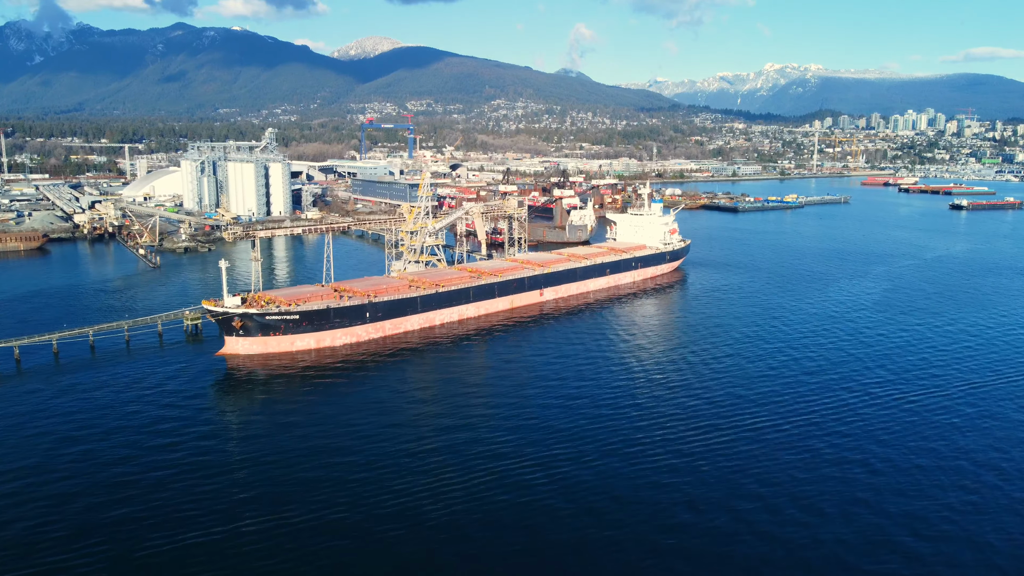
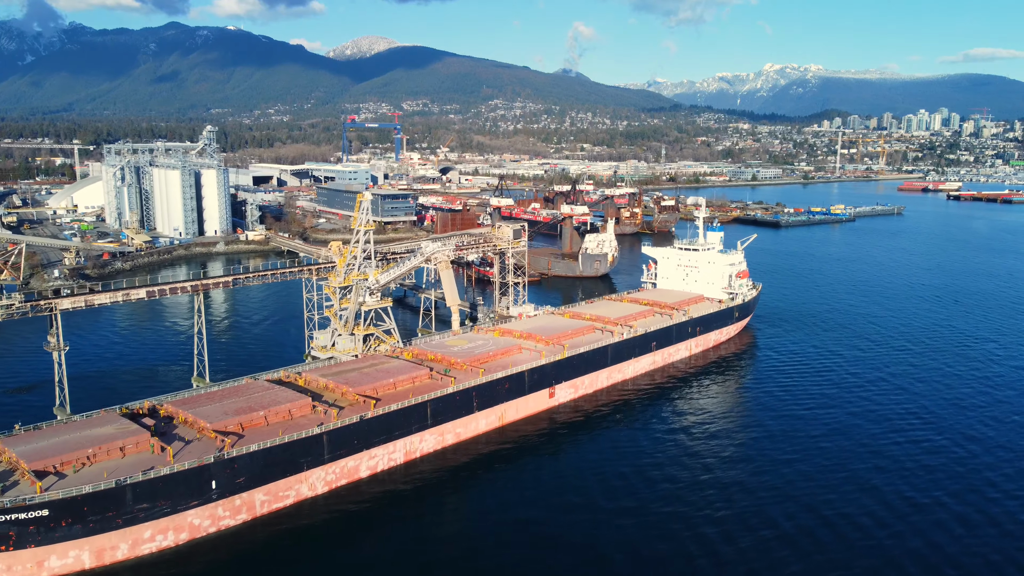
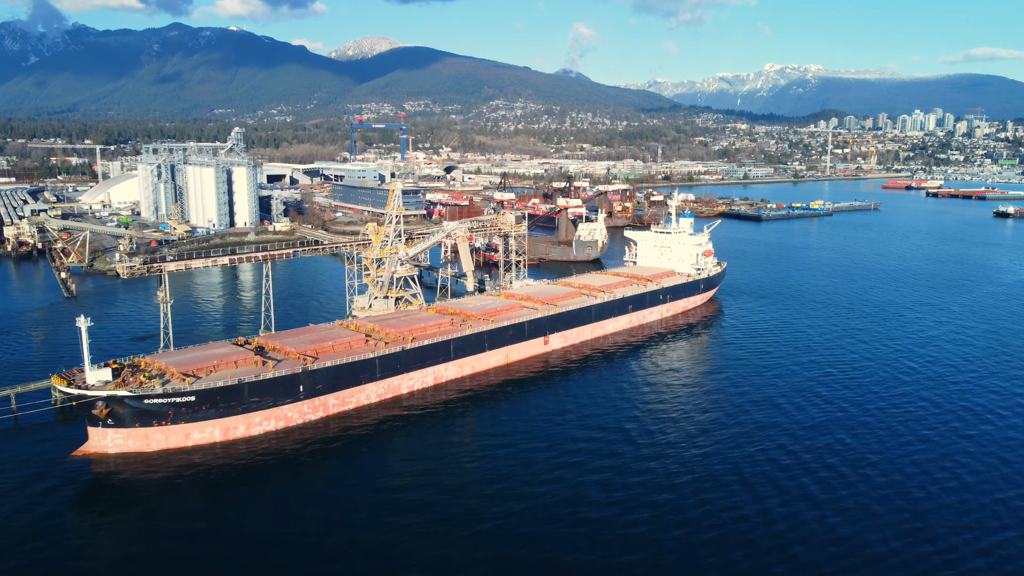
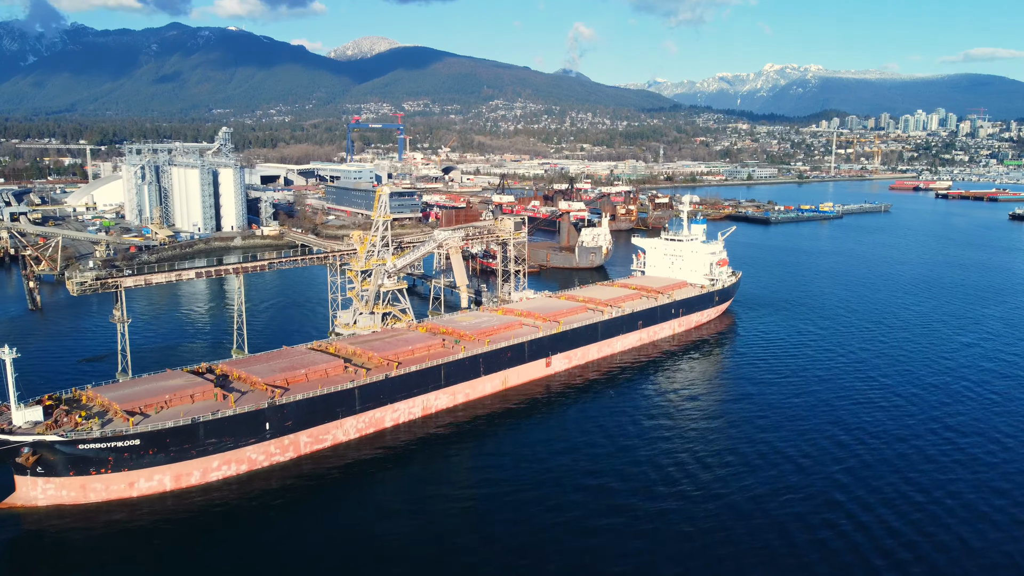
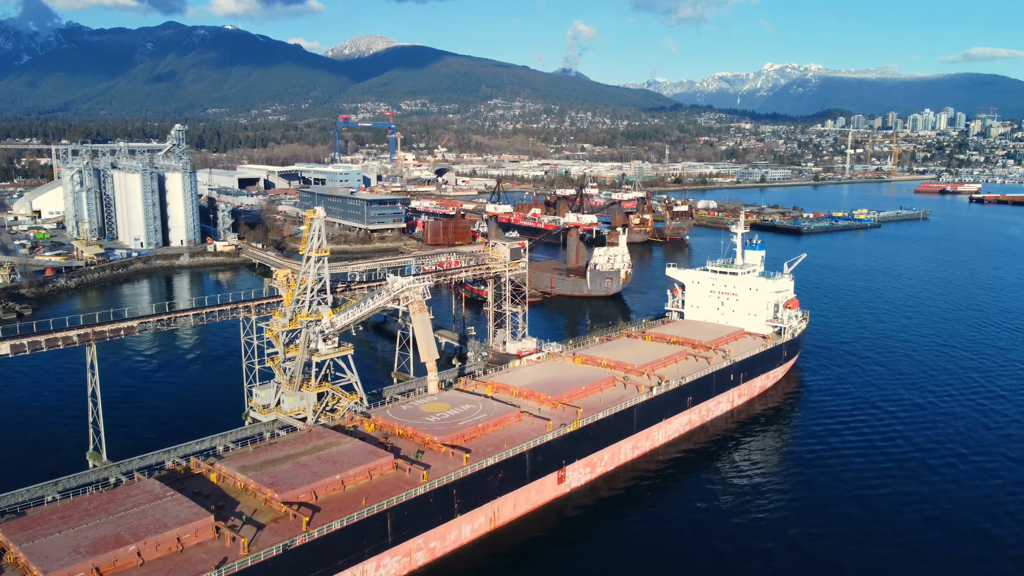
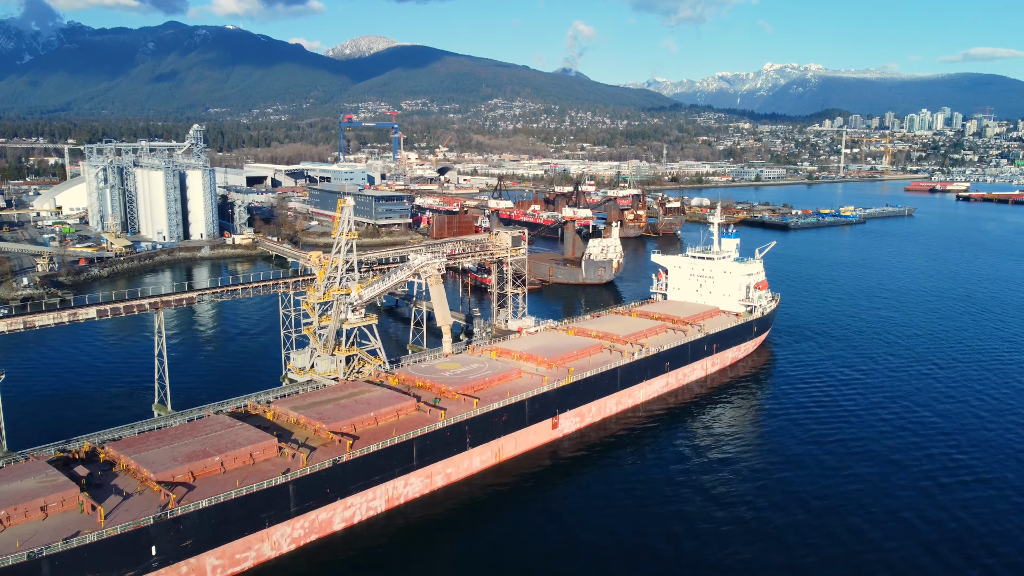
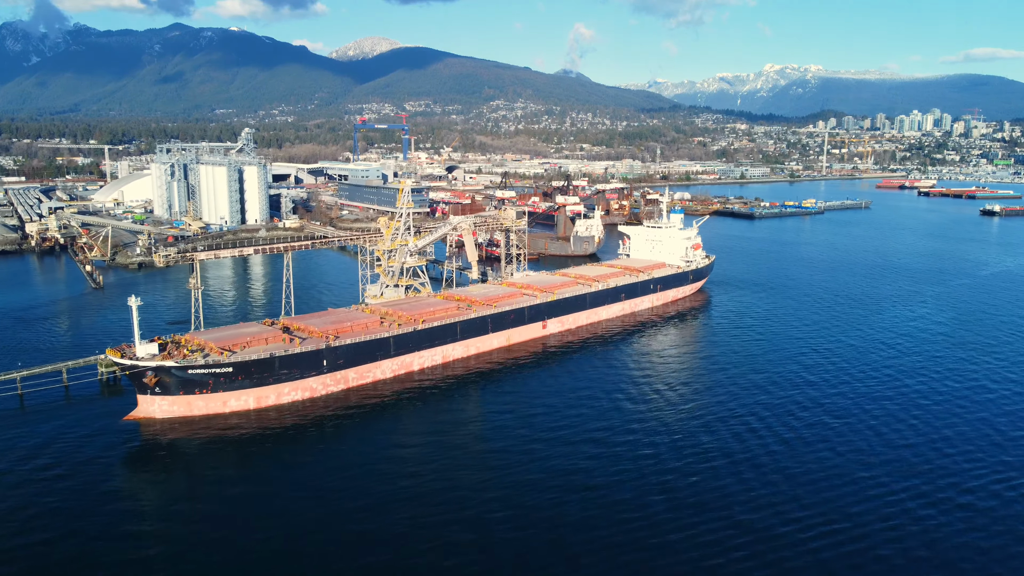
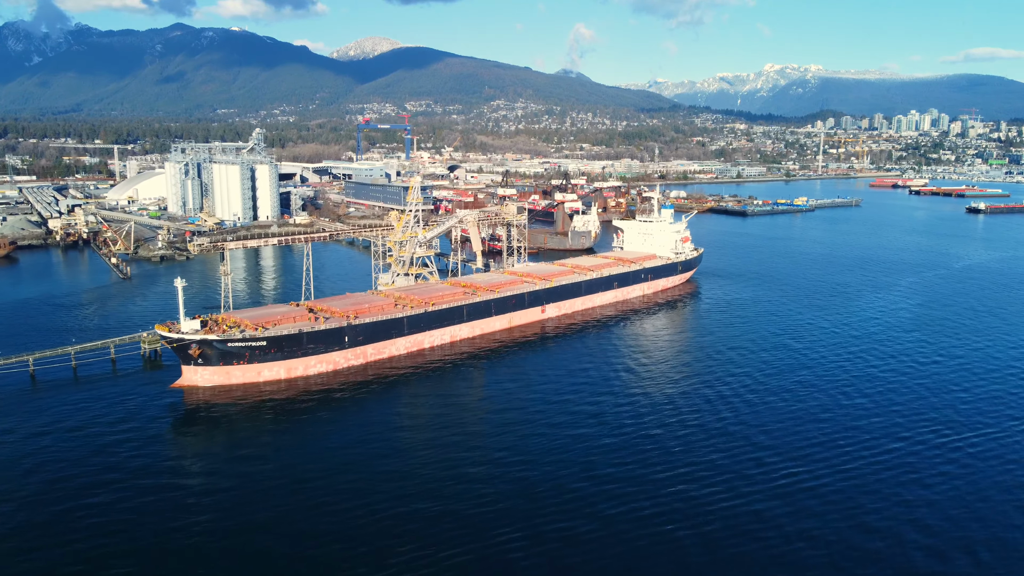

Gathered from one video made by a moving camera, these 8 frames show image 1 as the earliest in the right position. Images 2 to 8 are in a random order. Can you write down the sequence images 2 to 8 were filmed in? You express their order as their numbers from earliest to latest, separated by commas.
8, 7, 3, 4, 2, 6, 5
